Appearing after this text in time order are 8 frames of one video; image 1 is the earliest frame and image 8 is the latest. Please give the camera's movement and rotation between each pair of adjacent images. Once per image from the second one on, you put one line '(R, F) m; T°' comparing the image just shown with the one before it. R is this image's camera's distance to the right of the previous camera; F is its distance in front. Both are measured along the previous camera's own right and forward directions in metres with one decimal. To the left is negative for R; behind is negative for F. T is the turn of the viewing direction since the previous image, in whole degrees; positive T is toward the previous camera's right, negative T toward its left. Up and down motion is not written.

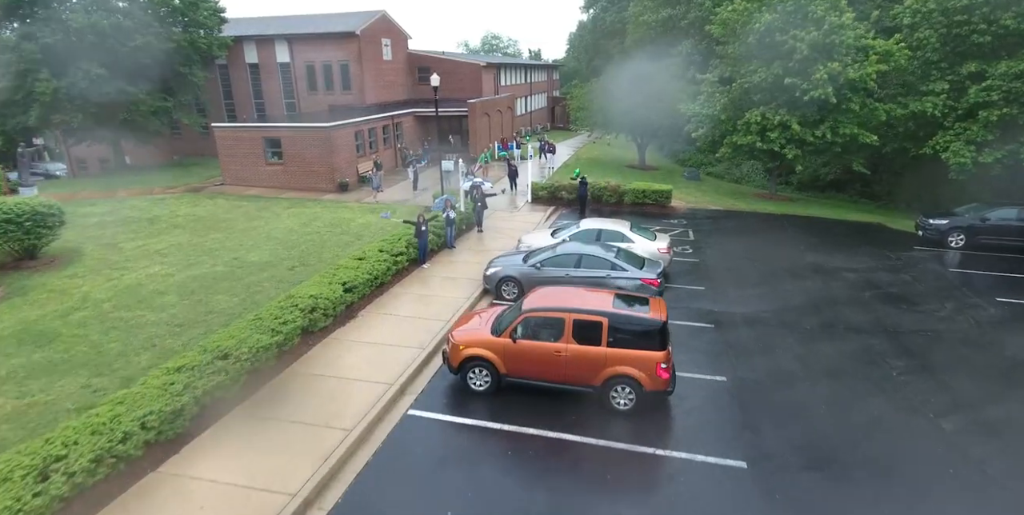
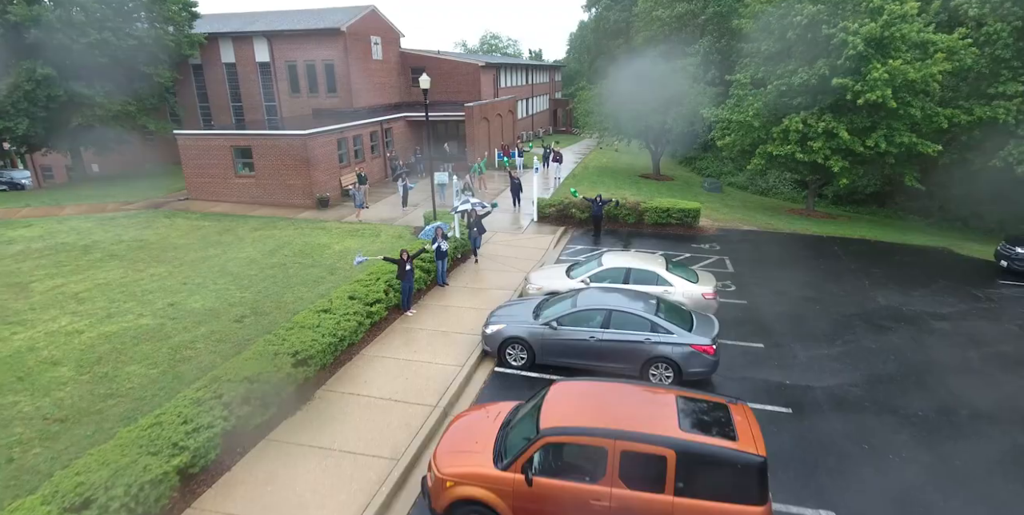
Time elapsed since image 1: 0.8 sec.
(-0.1, +3.1) m; 0°
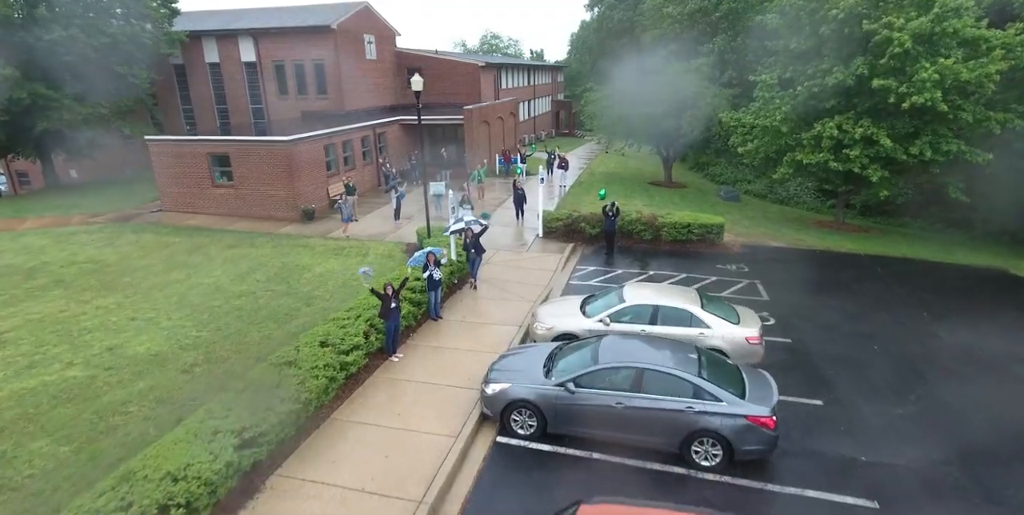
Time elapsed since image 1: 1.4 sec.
(-0.1, +2.0) m; 0°
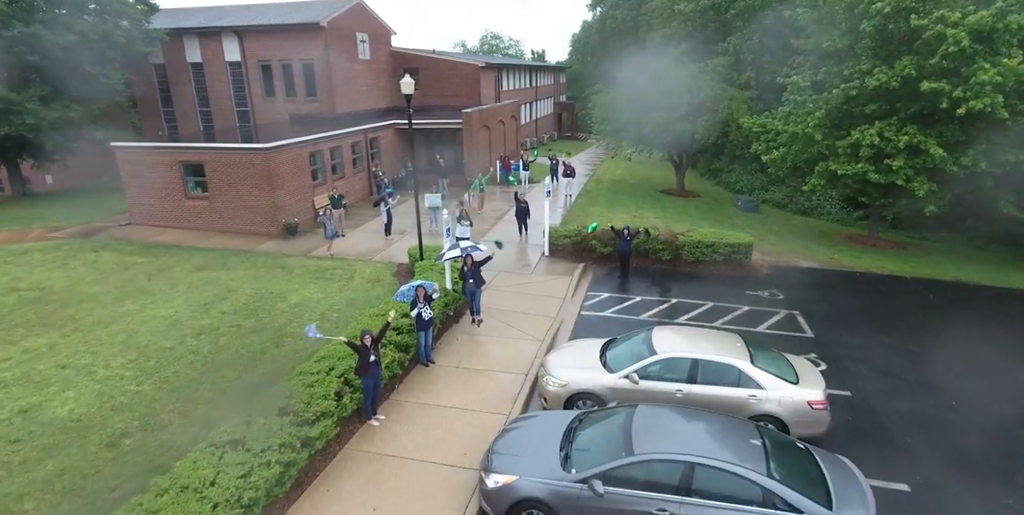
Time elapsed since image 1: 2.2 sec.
(-0.1, +1.9) m; 0°
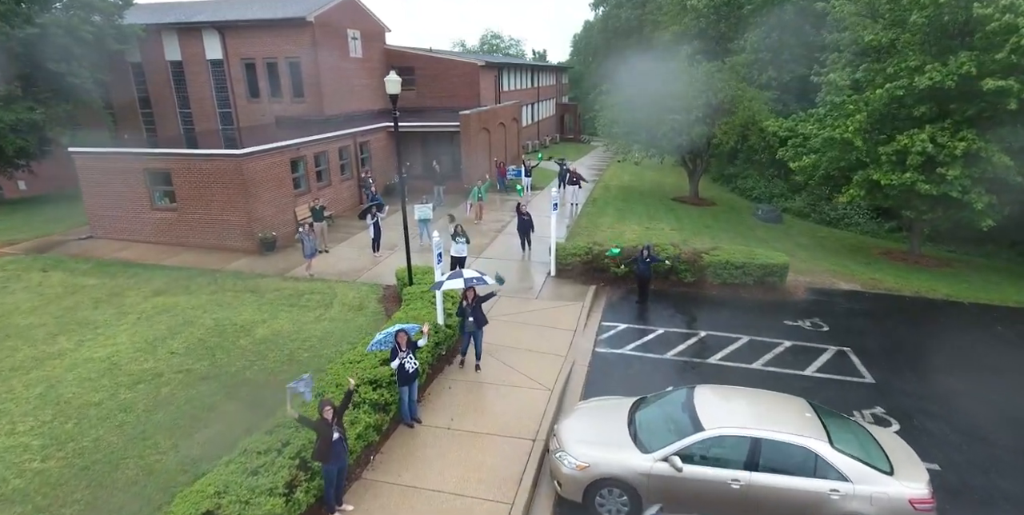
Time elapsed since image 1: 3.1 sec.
(-0.1, +1.9) m; 0°
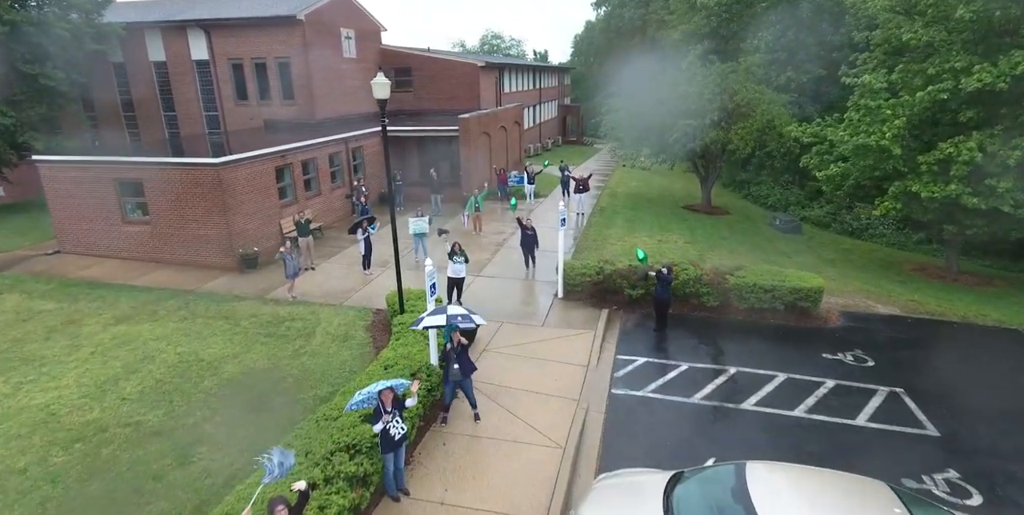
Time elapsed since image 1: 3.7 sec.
(-0.1, +1.4) m; 0°
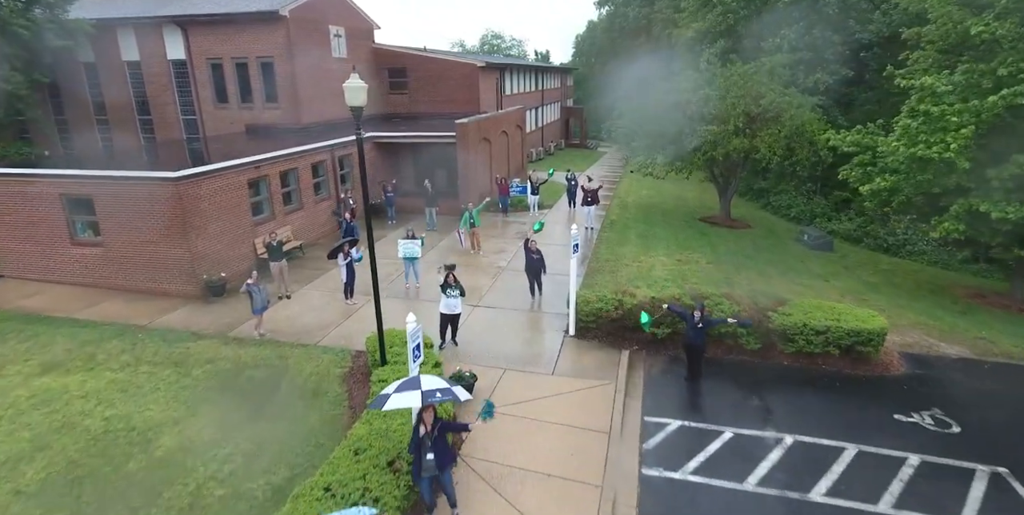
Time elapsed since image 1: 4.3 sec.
(-0.1, +2.0) m; 0°
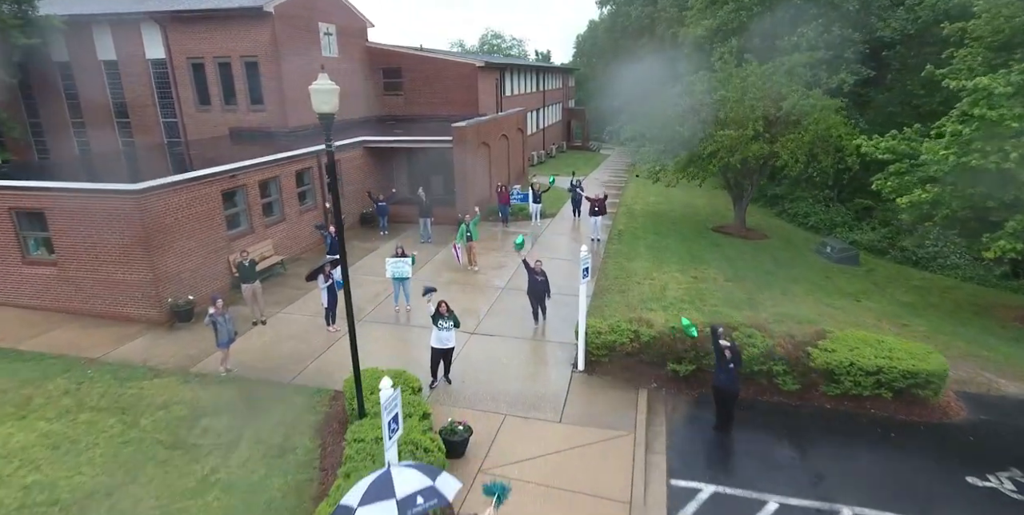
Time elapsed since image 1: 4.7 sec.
(0.0, +1.4) m; 0°
